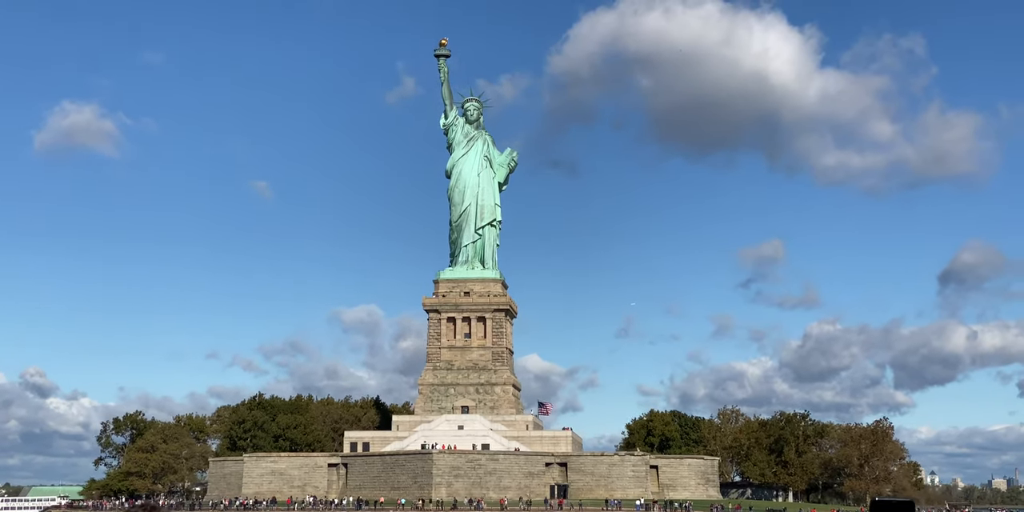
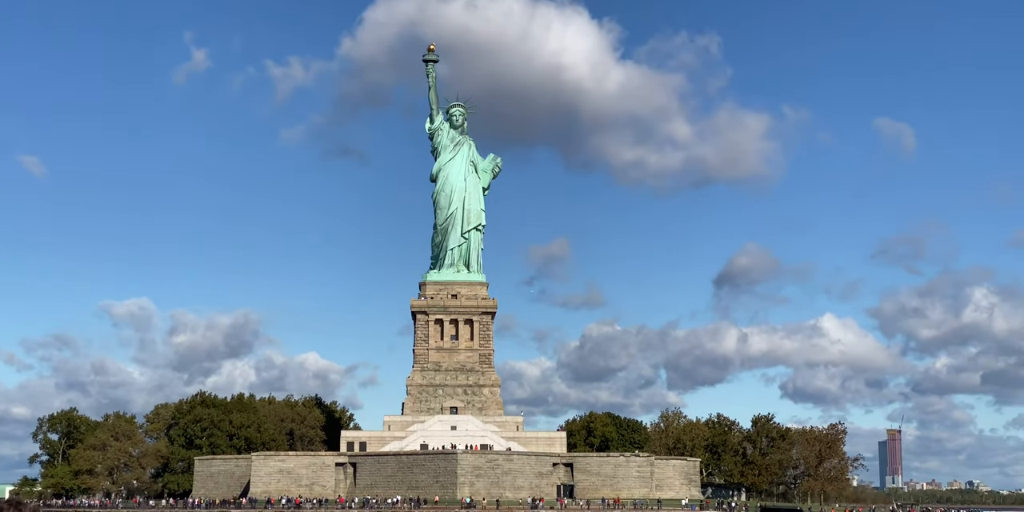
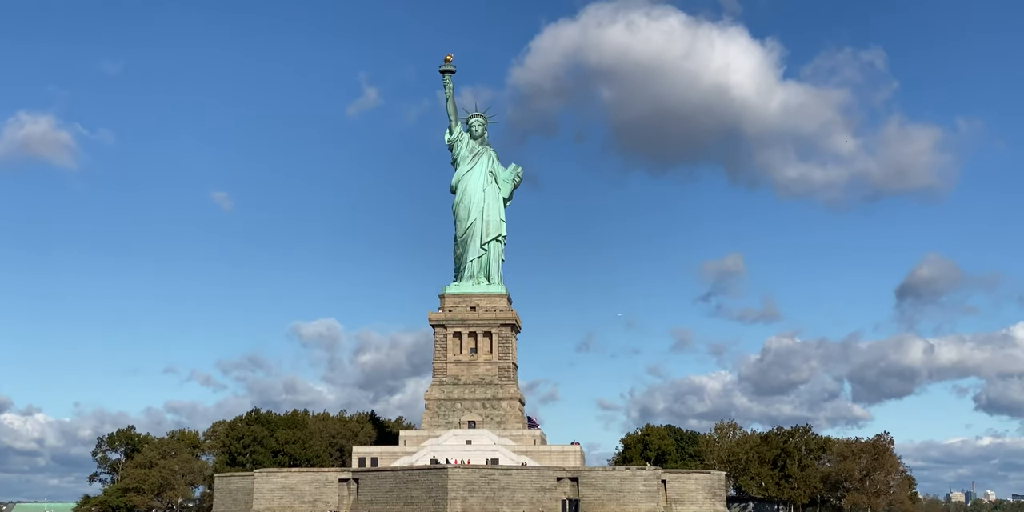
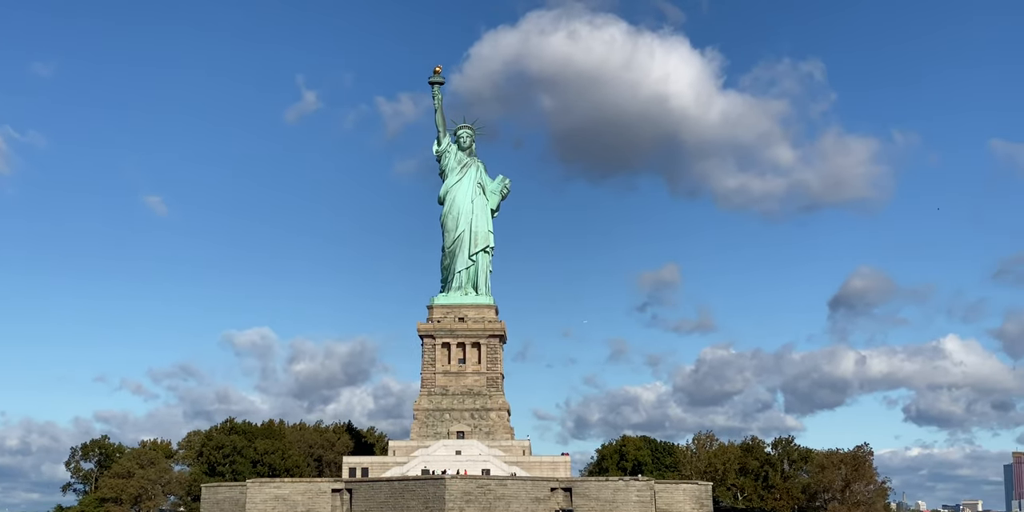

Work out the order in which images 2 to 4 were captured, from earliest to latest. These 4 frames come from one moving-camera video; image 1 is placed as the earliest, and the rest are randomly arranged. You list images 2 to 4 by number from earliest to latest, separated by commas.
3, 4, 2
